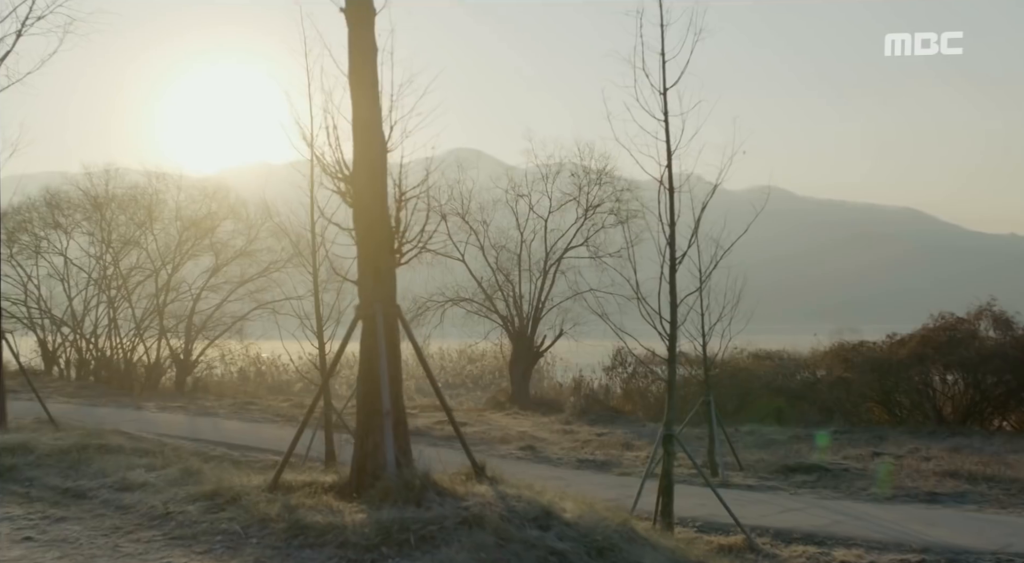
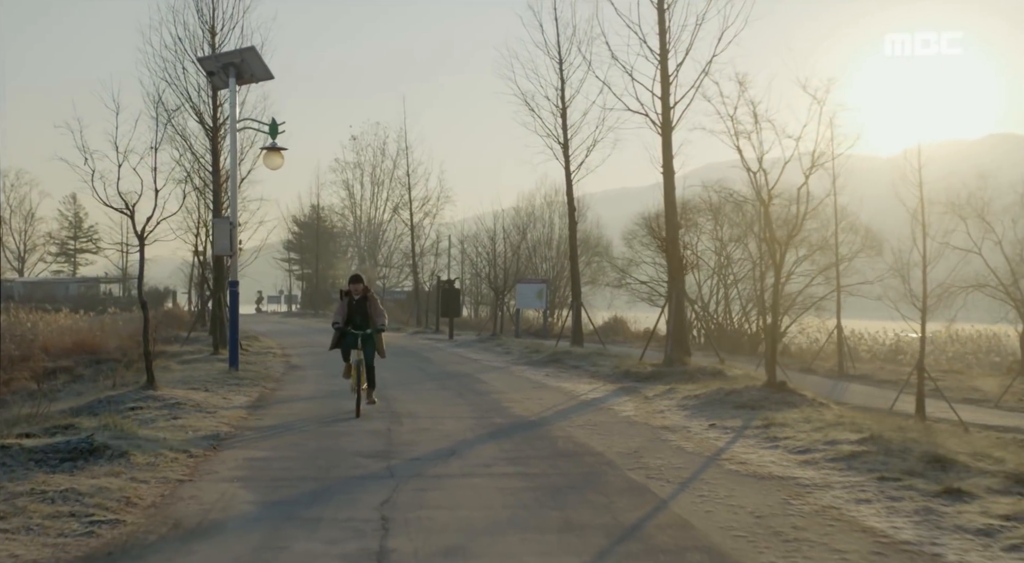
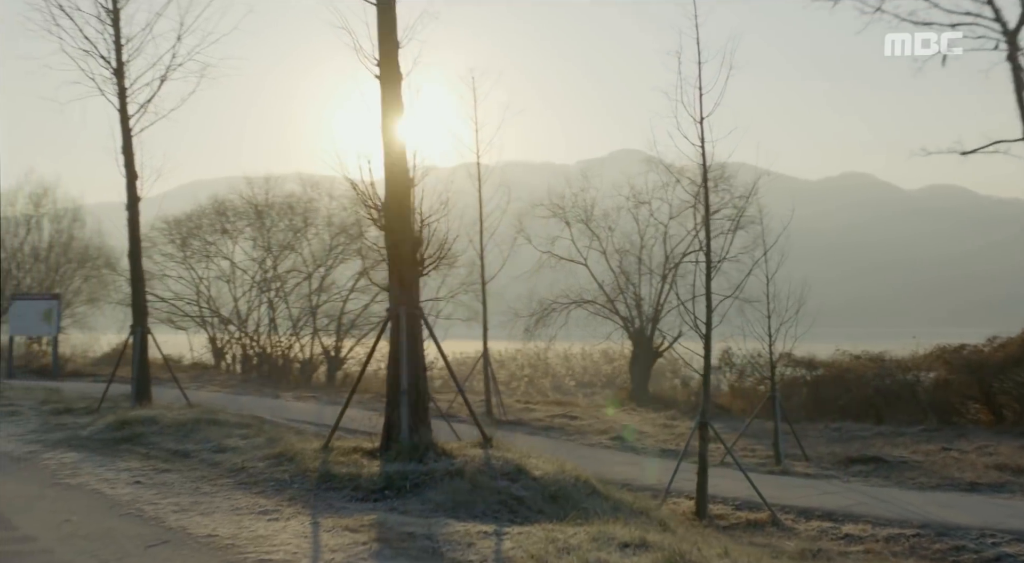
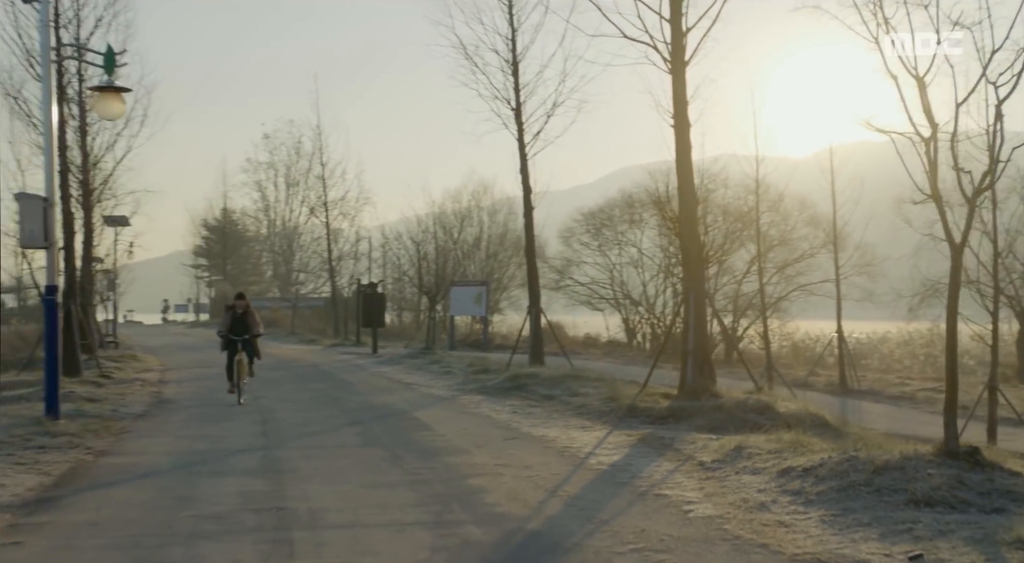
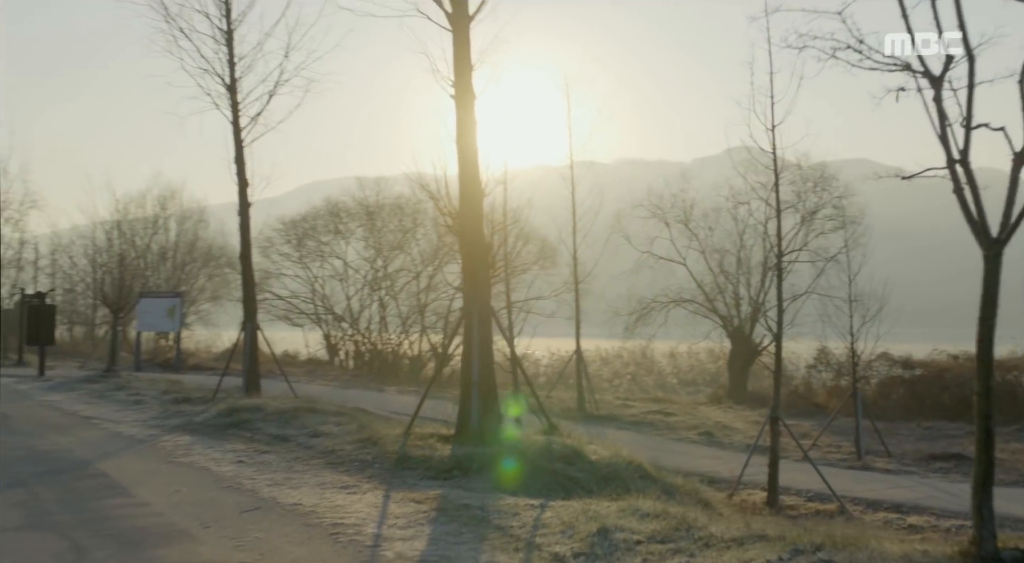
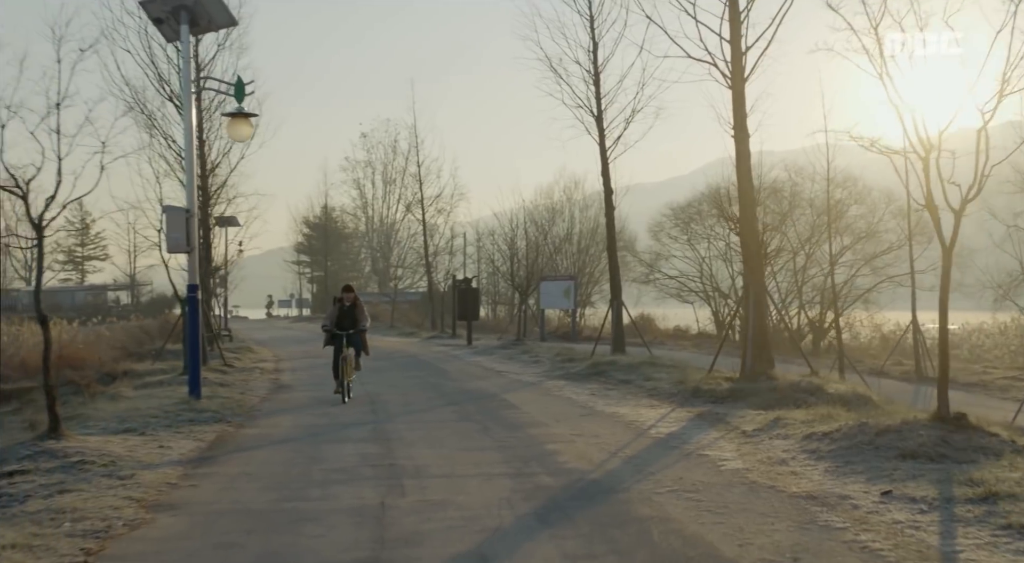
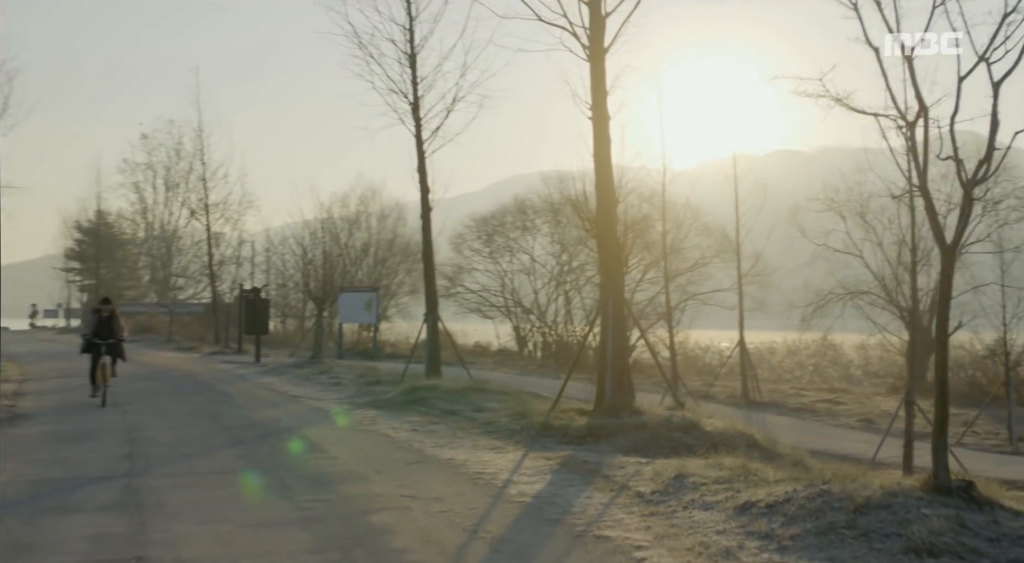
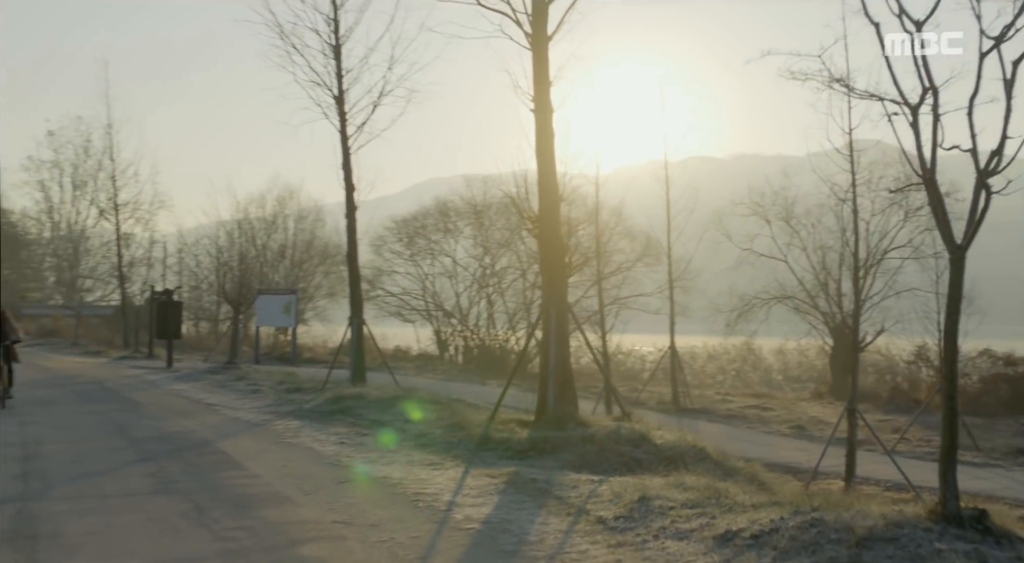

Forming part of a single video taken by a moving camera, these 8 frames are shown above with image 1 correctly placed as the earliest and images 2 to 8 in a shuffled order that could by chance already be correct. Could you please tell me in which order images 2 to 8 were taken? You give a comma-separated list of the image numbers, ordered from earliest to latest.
3, 5, 8, 7, 4, 6, 2
